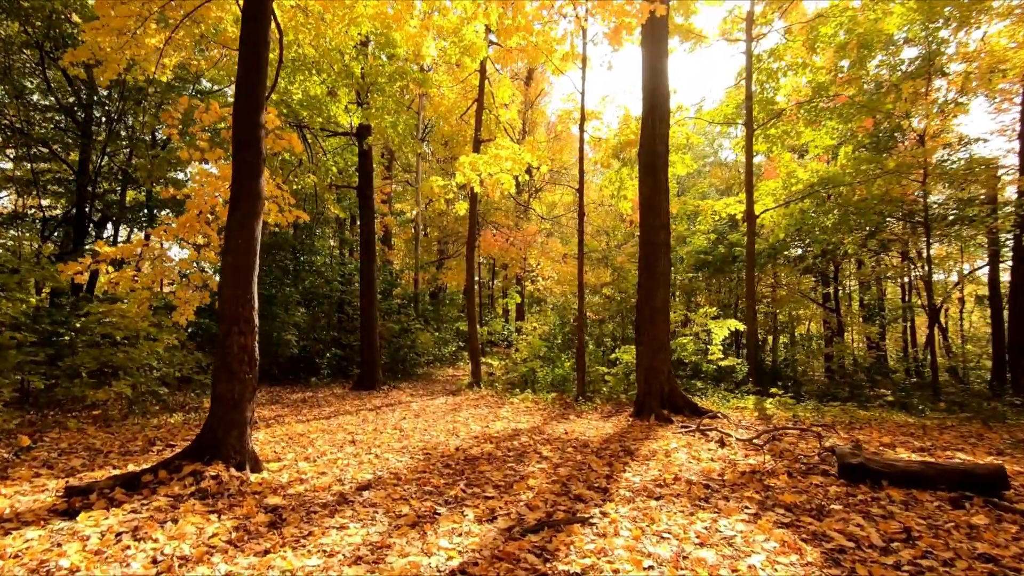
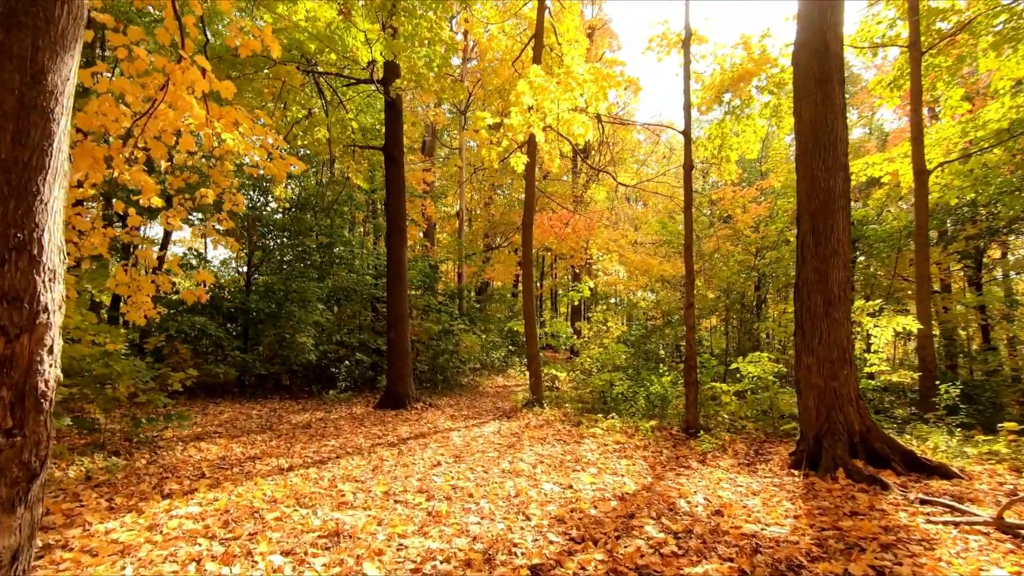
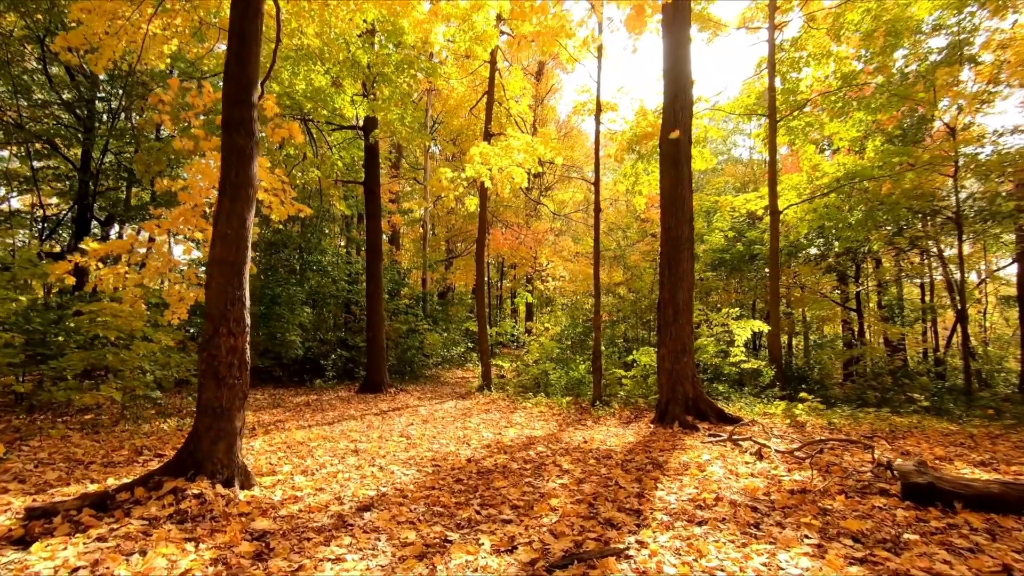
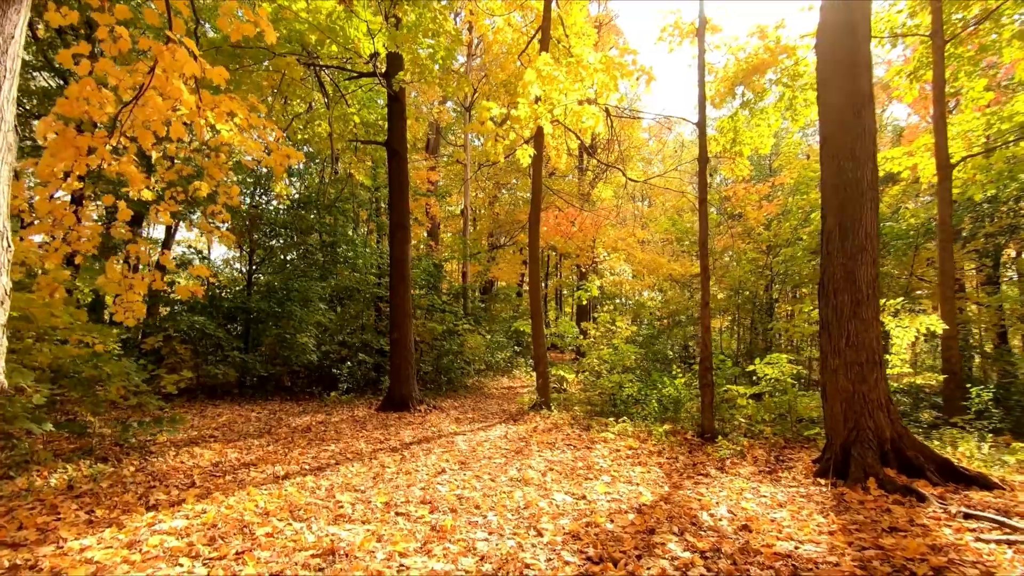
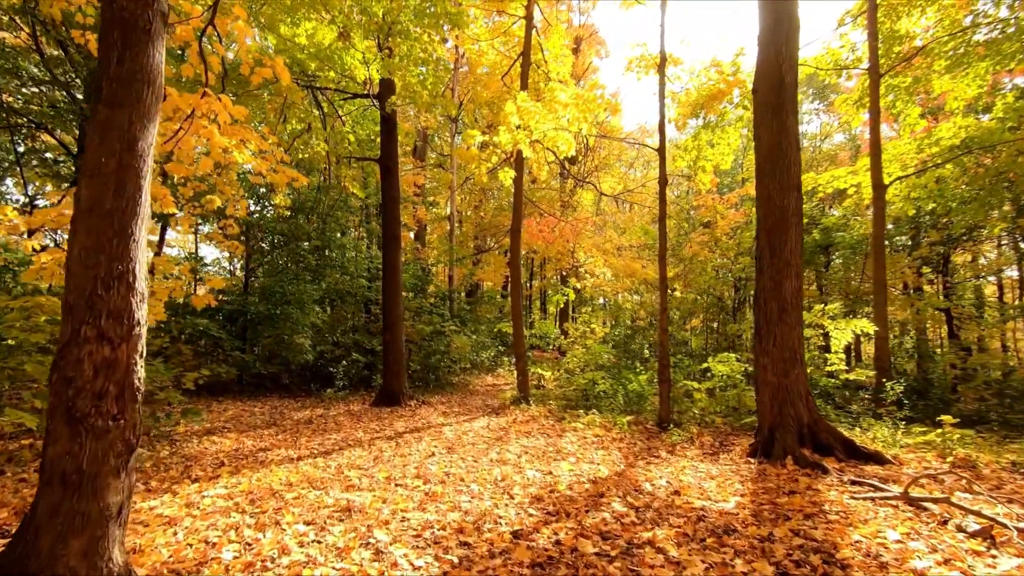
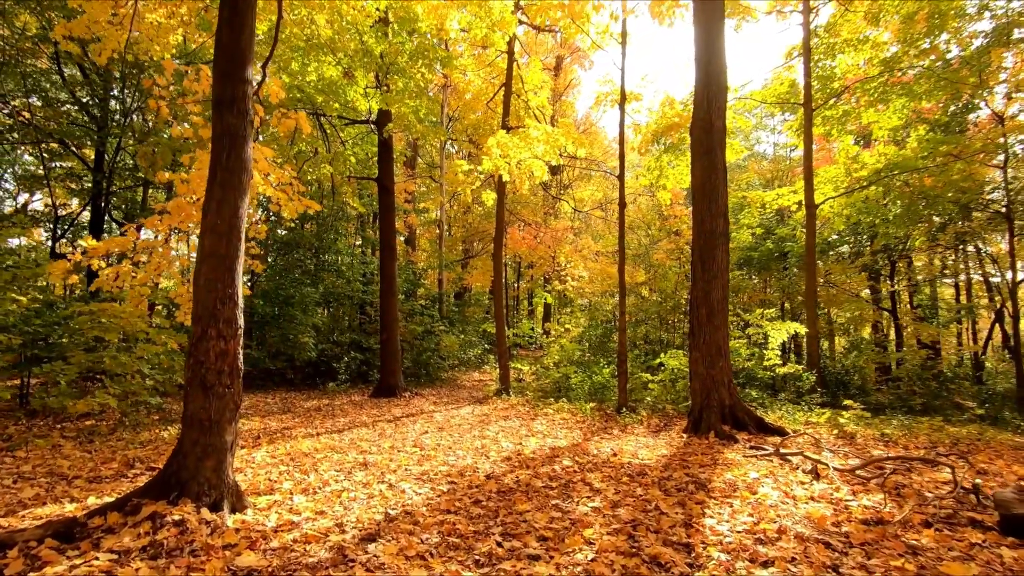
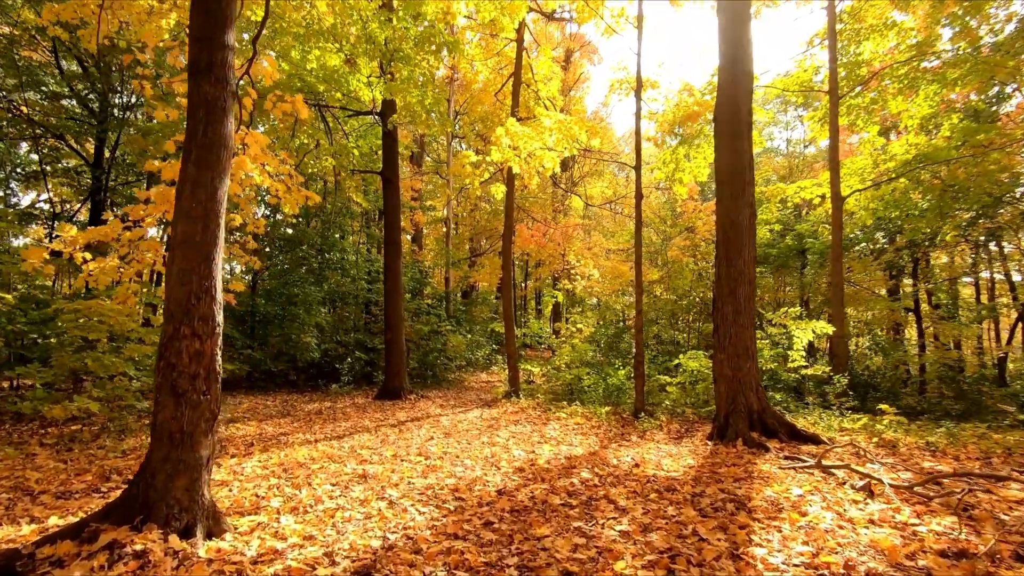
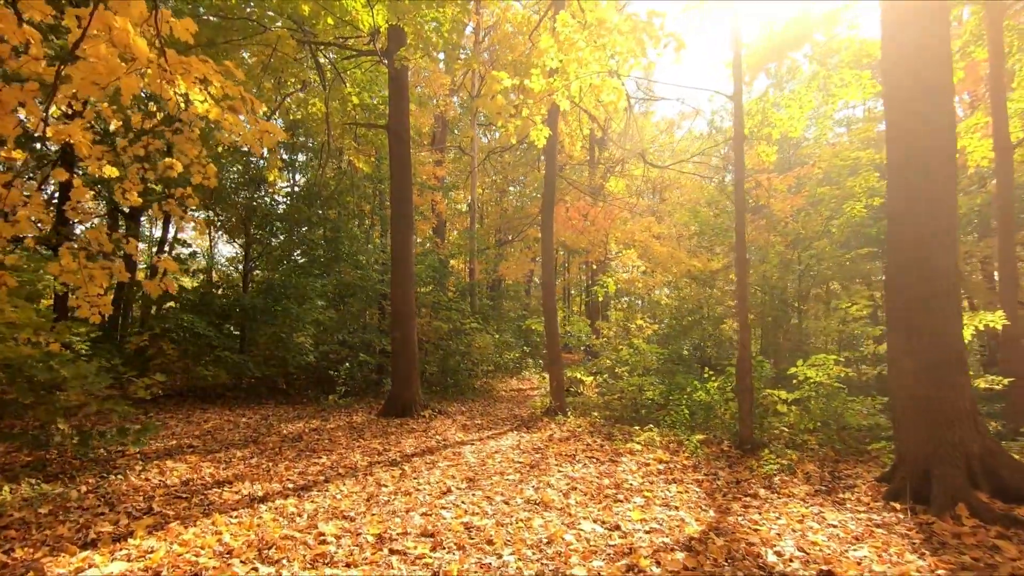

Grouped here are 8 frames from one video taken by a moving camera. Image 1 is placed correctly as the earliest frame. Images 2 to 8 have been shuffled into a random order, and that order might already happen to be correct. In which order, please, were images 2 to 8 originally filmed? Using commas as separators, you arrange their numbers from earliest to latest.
3, 6, 7, 5, 2, 4, 8
